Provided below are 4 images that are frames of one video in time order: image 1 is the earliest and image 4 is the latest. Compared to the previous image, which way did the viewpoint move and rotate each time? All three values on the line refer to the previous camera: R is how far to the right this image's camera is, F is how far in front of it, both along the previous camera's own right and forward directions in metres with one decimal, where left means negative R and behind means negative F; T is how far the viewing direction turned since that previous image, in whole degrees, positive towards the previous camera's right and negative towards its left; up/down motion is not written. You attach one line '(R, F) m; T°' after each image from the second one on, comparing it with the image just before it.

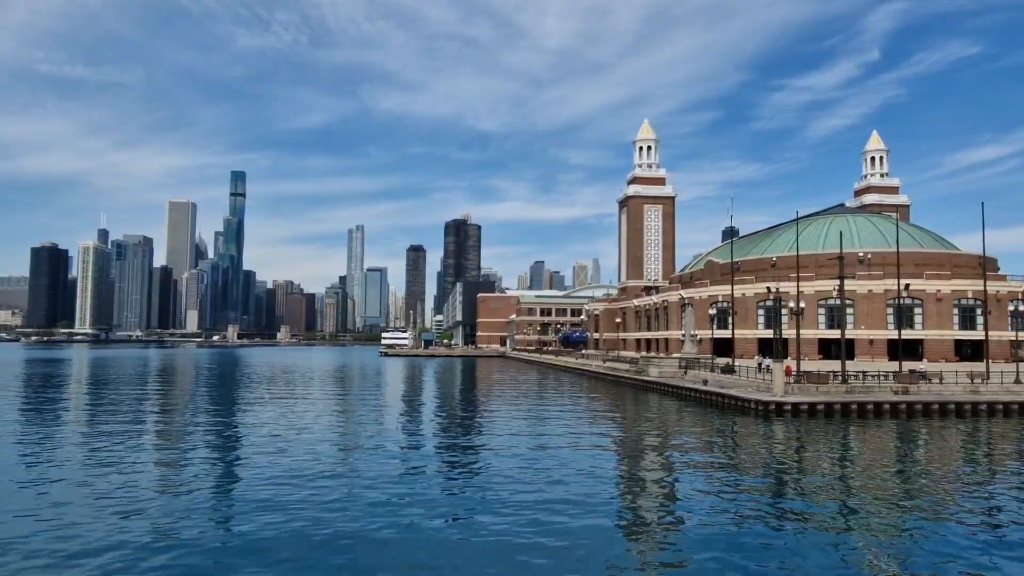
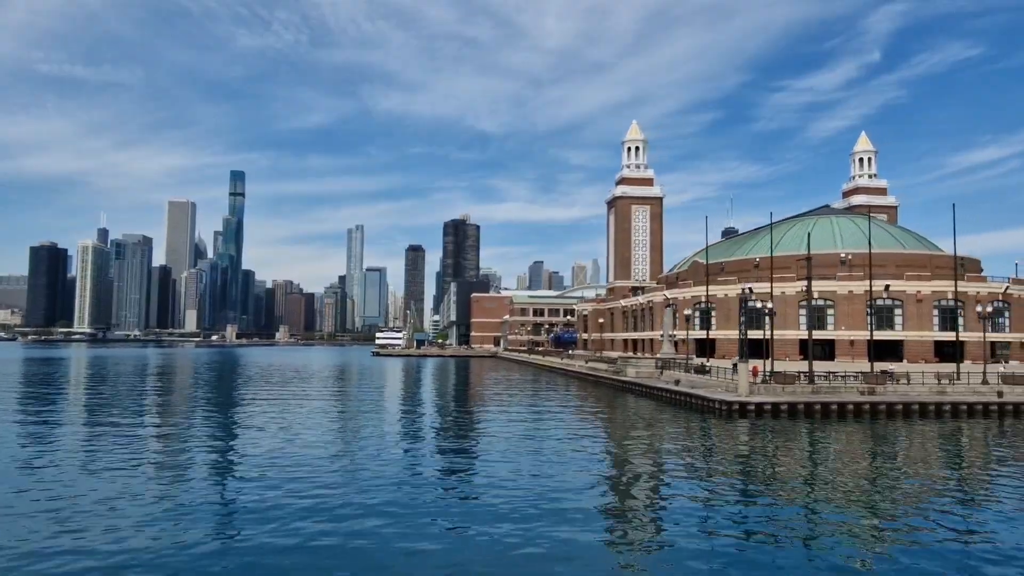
(+1.4, -0.1) m; 0°
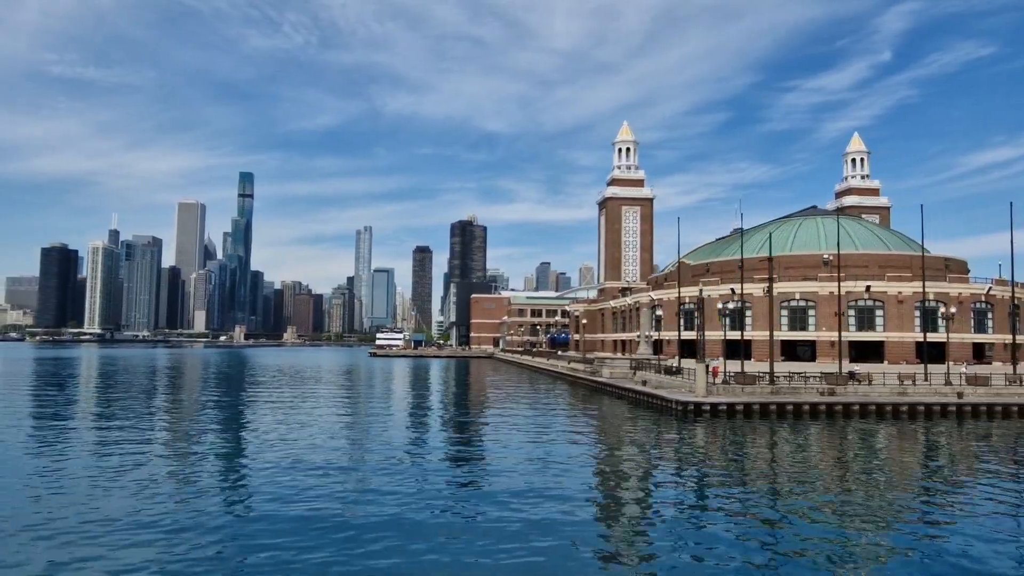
(+2.0, -0.2) m; -1°
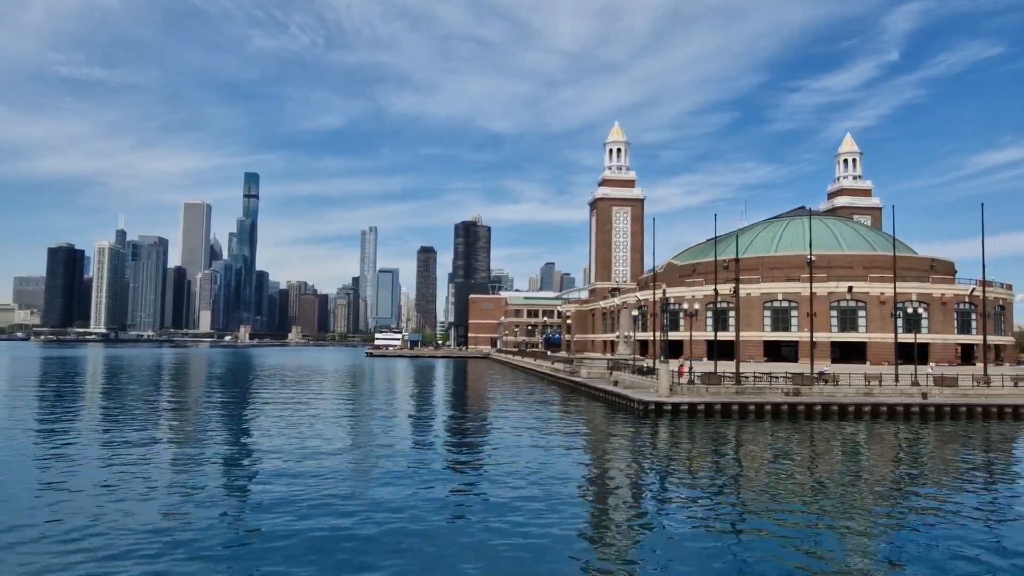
(+1.6, -0.2) m; 0°
